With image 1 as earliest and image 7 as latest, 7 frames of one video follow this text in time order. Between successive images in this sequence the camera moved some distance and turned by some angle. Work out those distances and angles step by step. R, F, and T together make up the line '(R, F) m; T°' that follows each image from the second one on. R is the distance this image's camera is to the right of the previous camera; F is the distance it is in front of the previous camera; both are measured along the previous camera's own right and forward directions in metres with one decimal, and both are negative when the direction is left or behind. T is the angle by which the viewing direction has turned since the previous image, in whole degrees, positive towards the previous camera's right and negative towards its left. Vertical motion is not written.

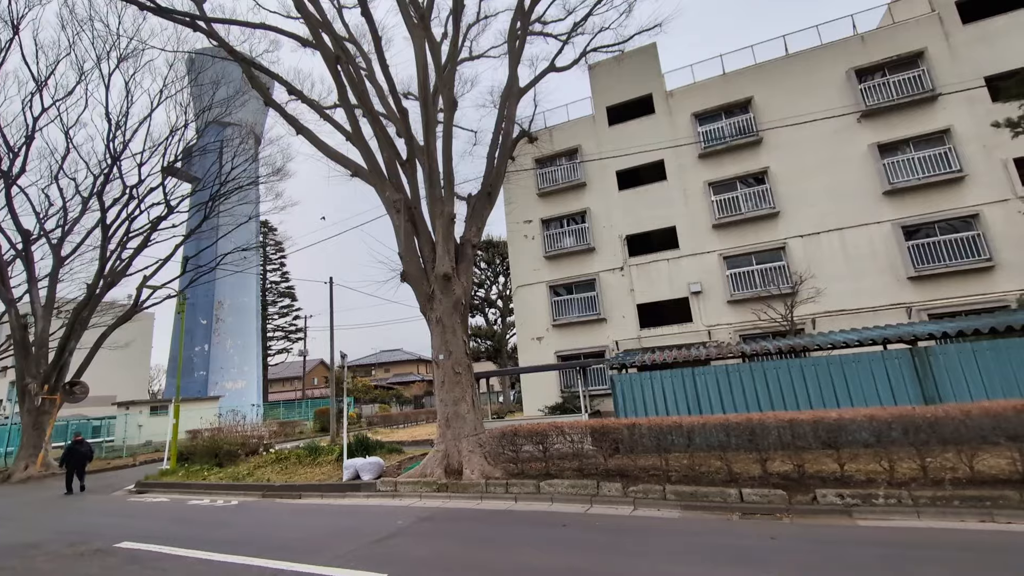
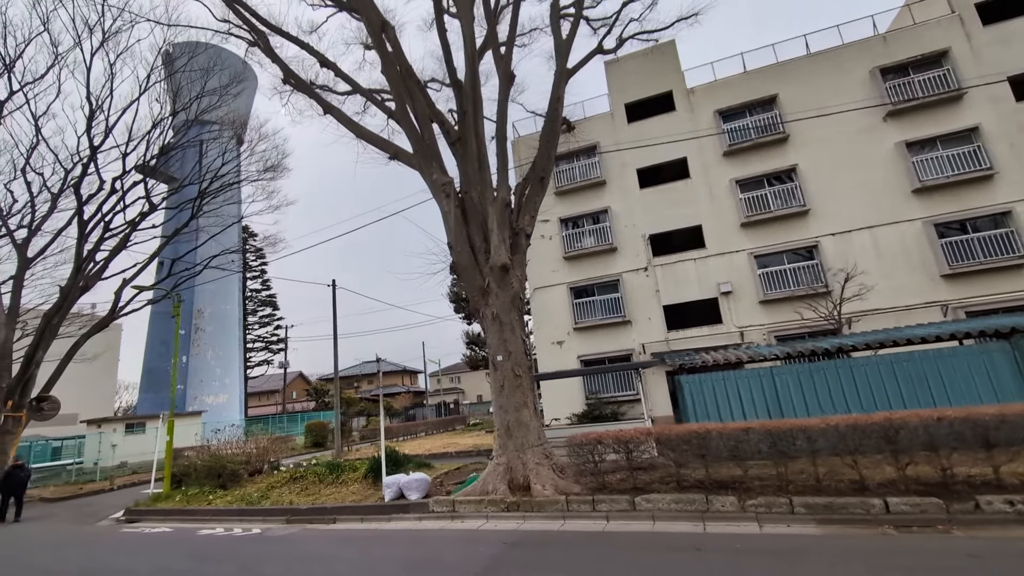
(-1.4, +0.9) m; +3°
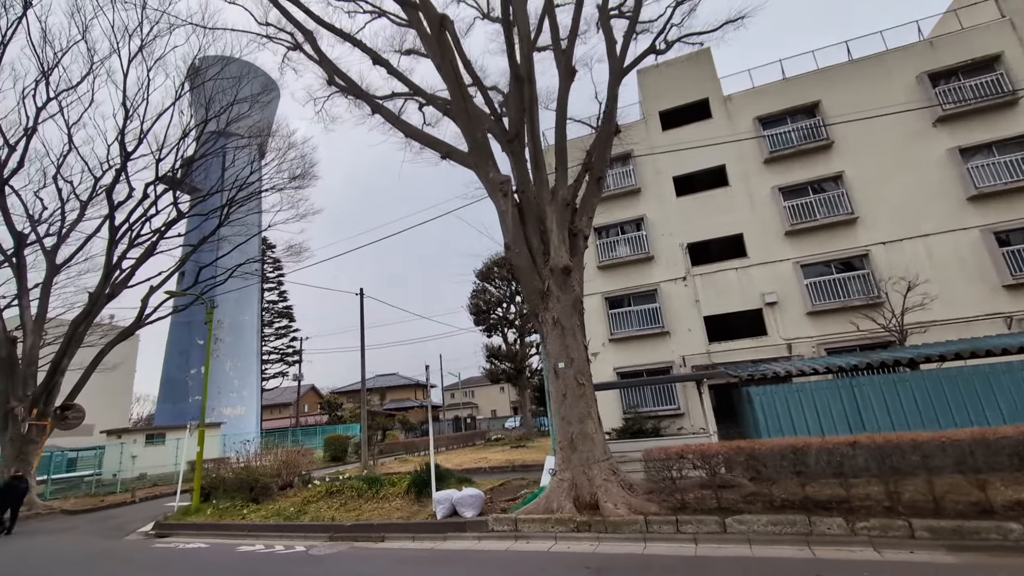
(-0.8, +0.4) m; -1°
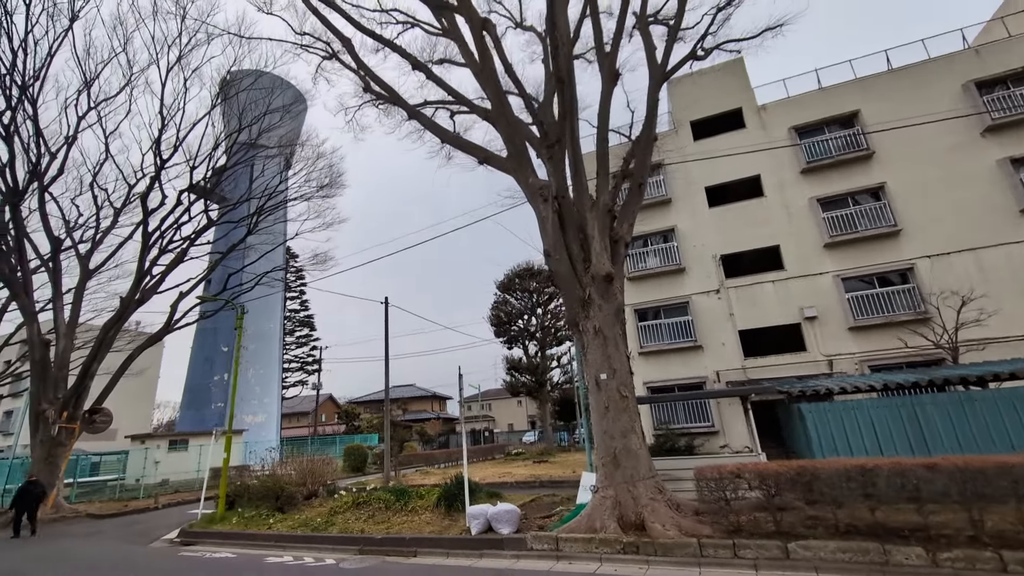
(-0.4, +0.2) m; -2°
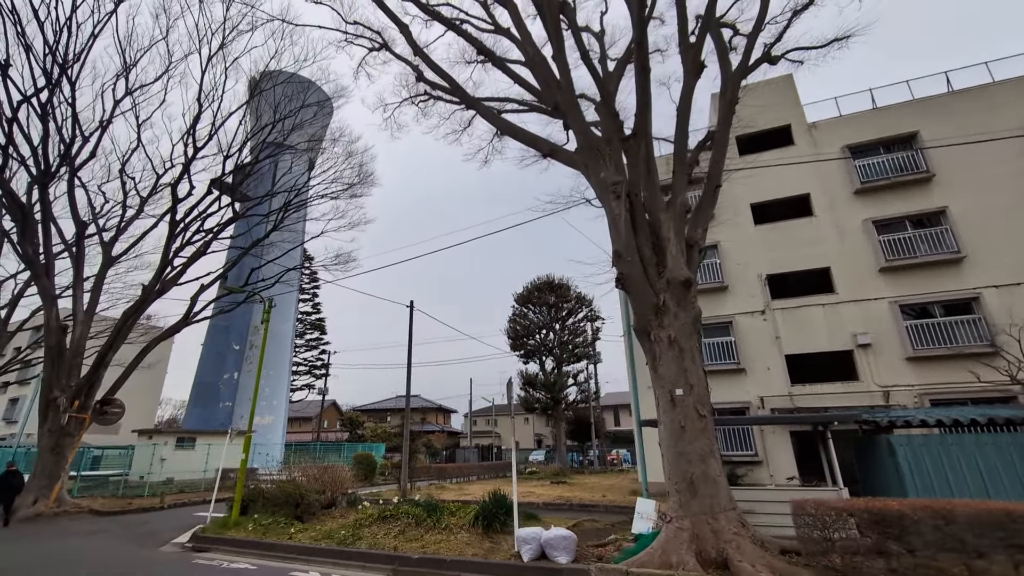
(-0.8, +0.6) m; -1°
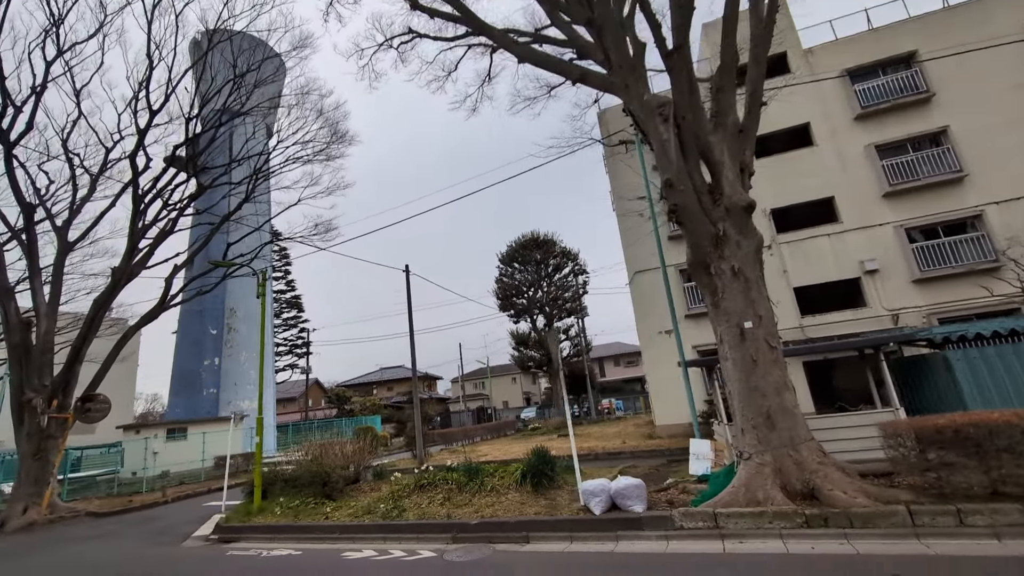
(-1.0, +0.6) m; +3°
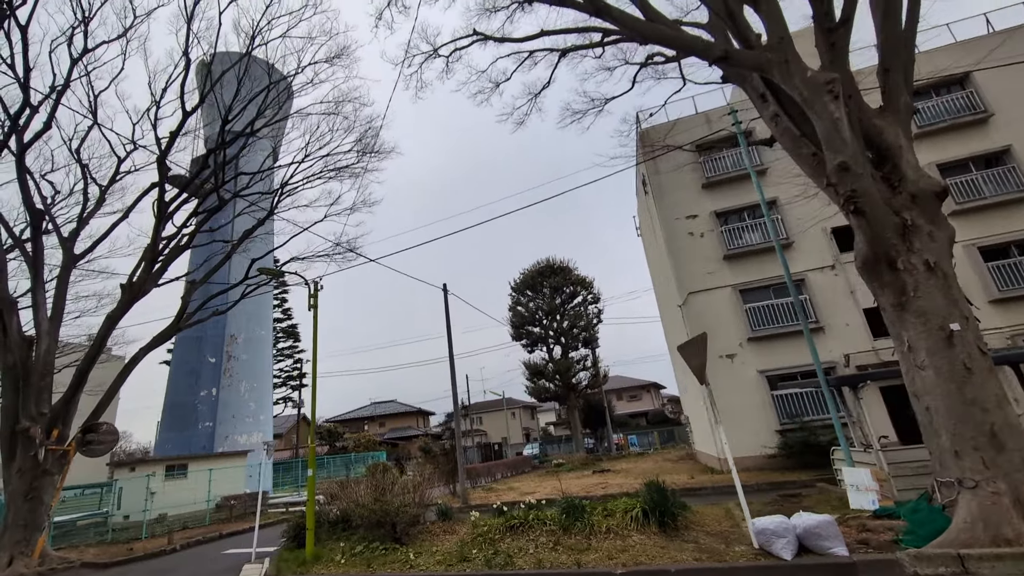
(-1.9, +1.0) m; +2°
